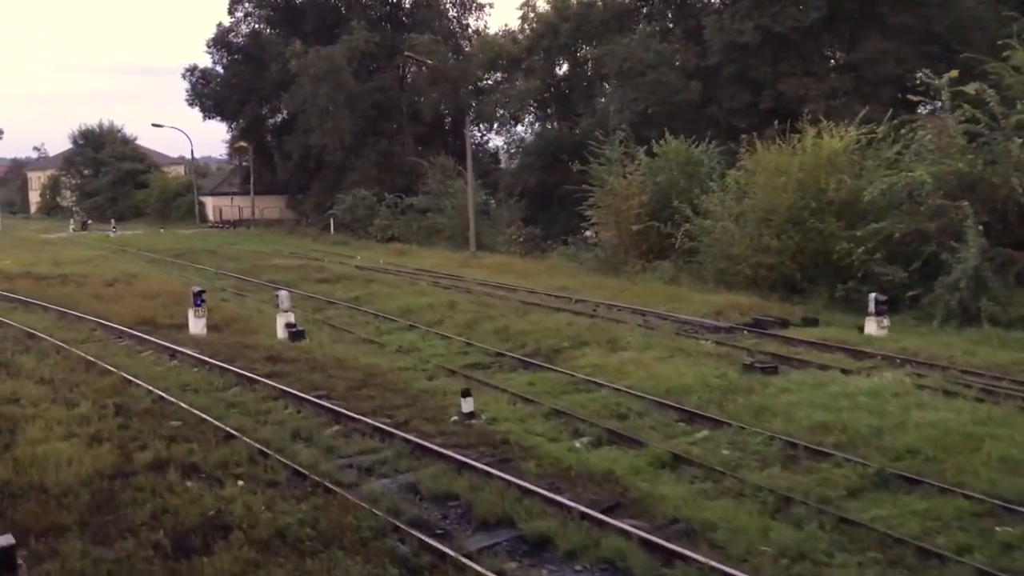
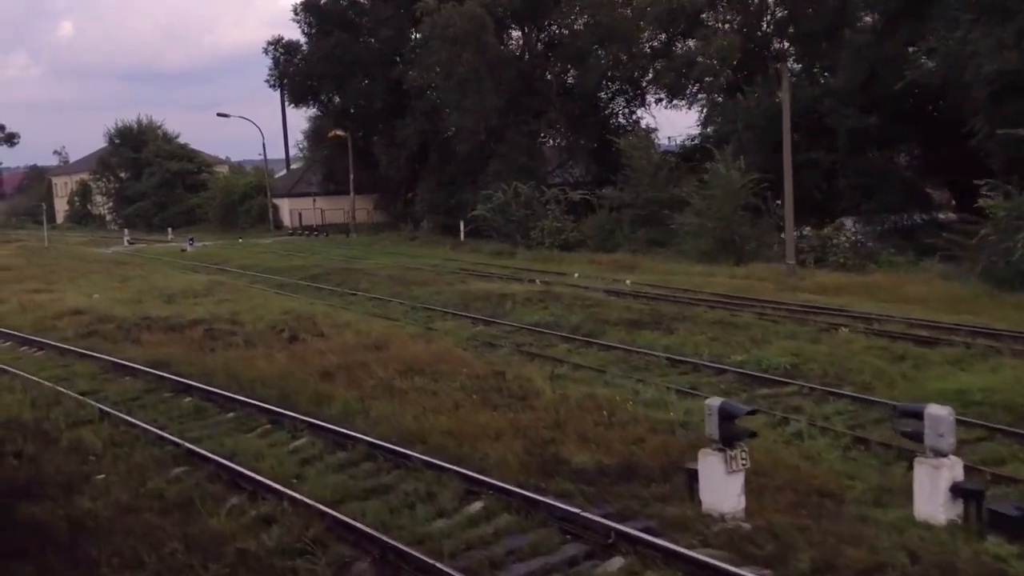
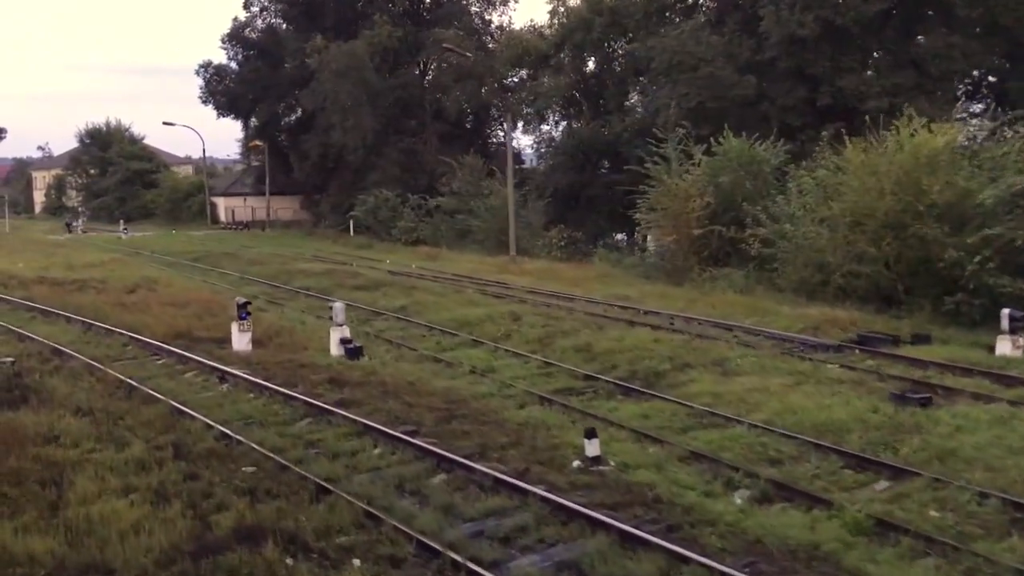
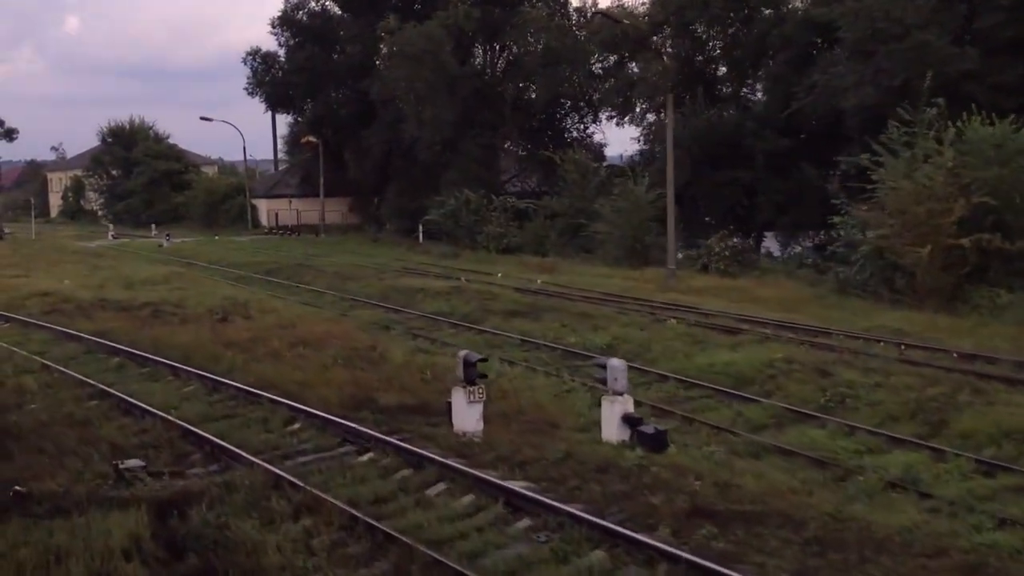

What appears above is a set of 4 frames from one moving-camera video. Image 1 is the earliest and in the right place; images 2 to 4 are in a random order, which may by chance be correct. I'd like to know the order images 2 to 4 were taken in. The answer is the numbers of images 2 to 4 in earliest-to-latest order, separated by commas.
3, 4, 2
